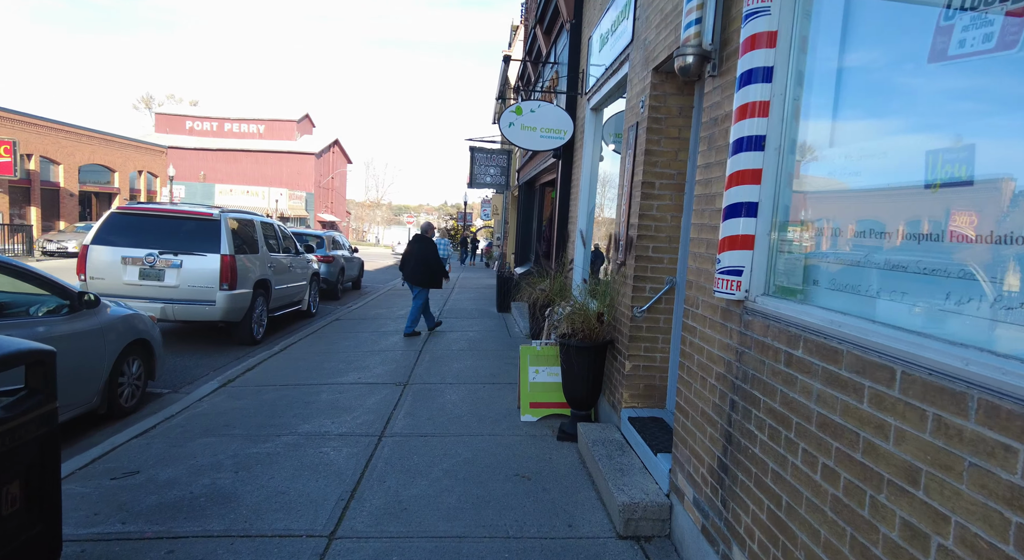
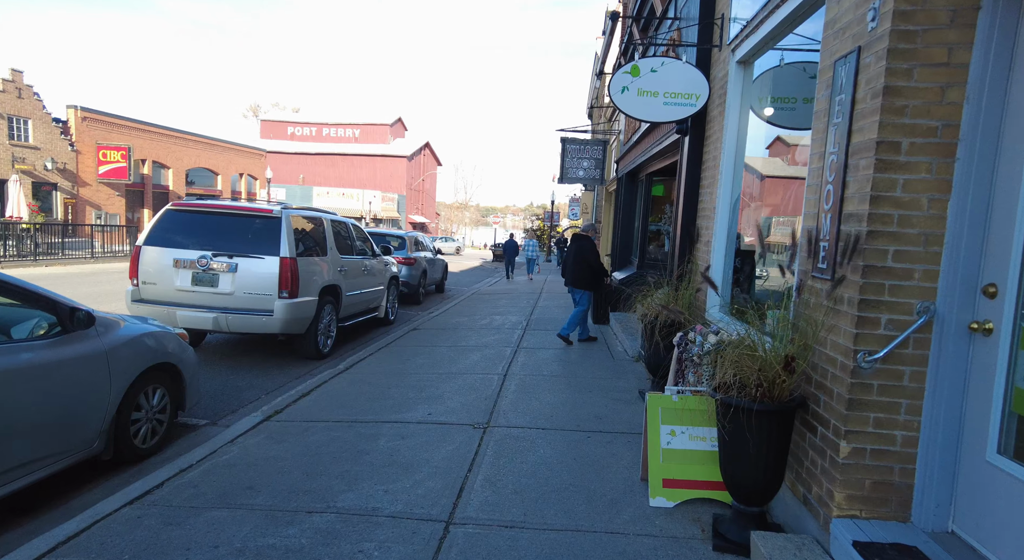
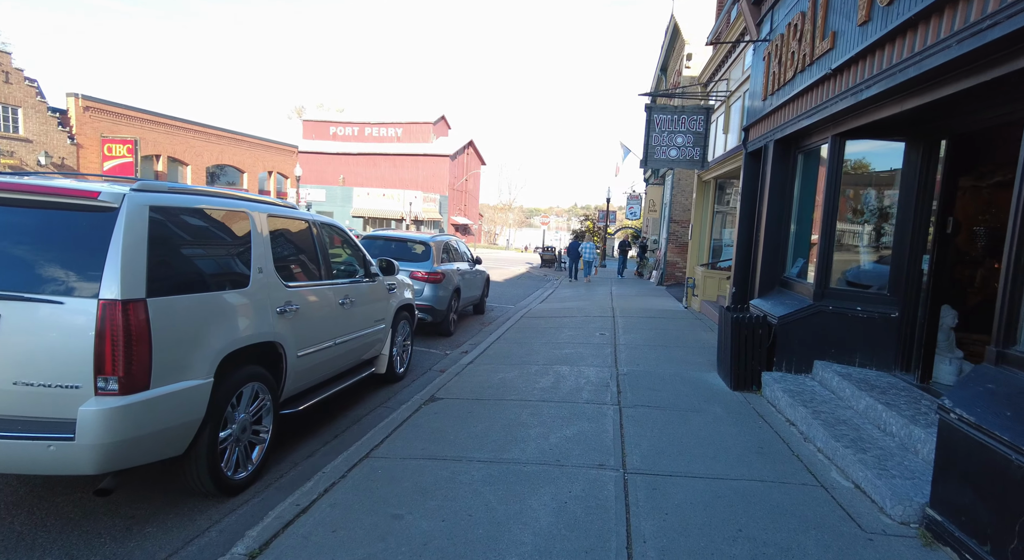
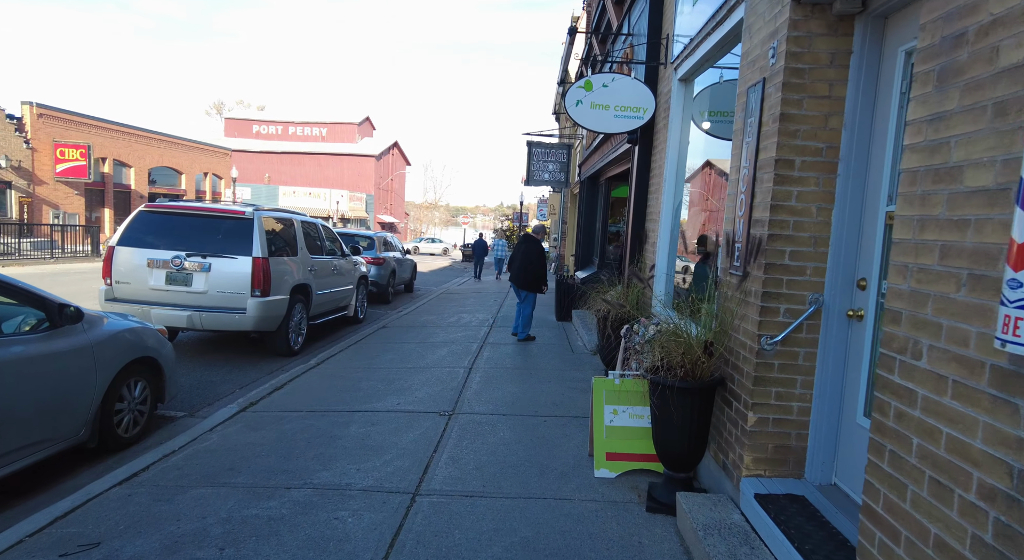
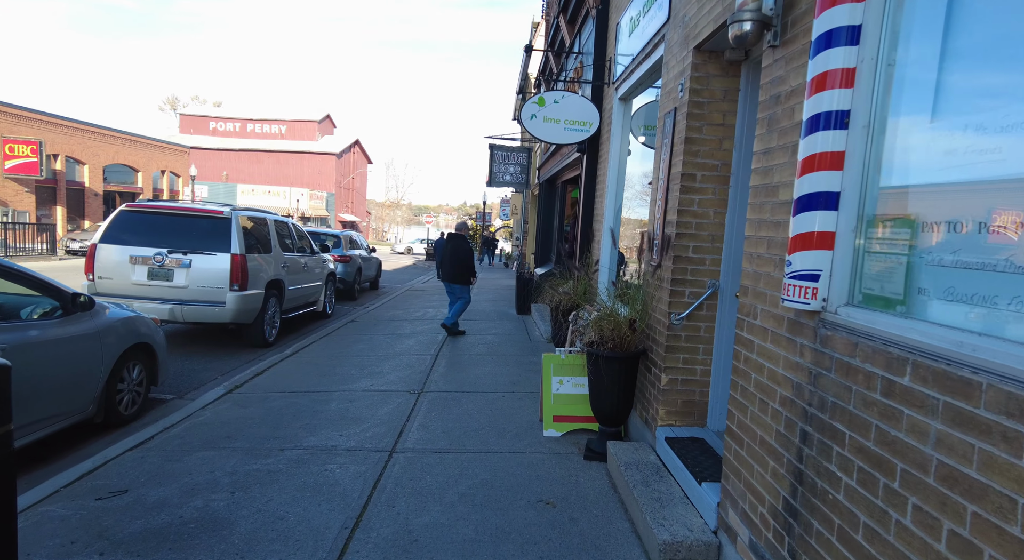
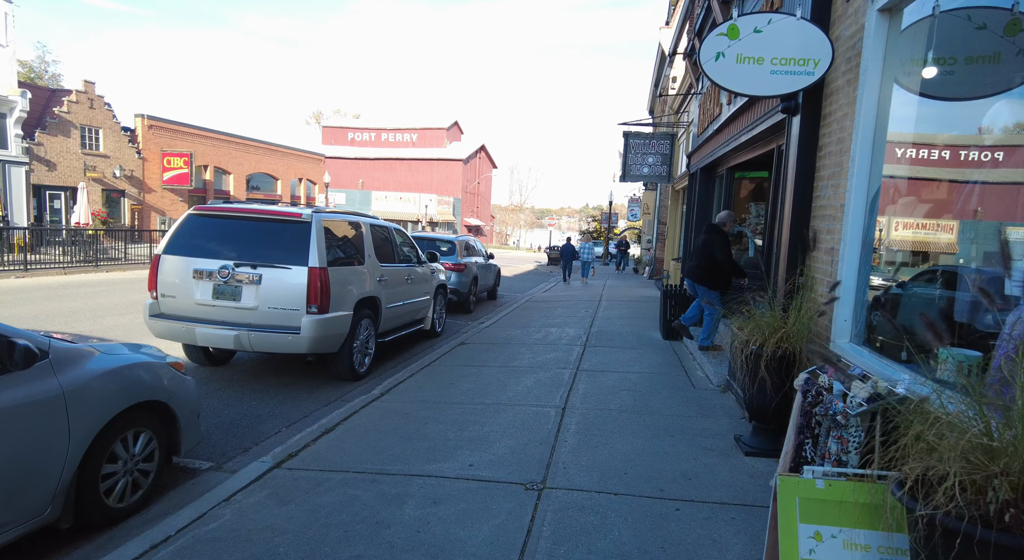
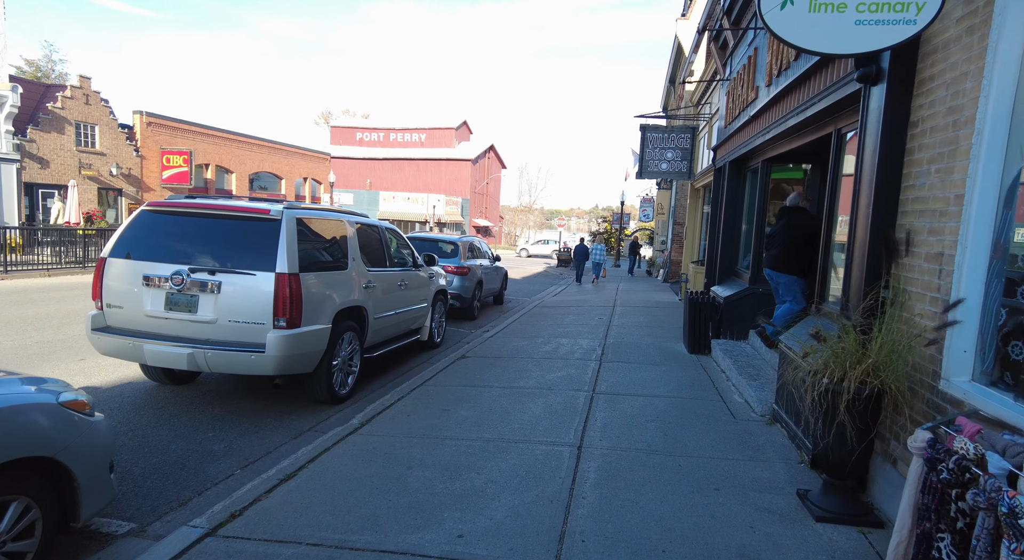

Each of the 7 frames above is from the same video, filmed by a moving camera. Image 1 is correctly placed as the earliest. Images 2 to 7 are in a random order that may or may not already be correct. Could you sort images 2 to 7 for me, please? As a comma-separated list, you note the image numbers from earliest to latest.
5, 4, 2, 6, 7, 3
